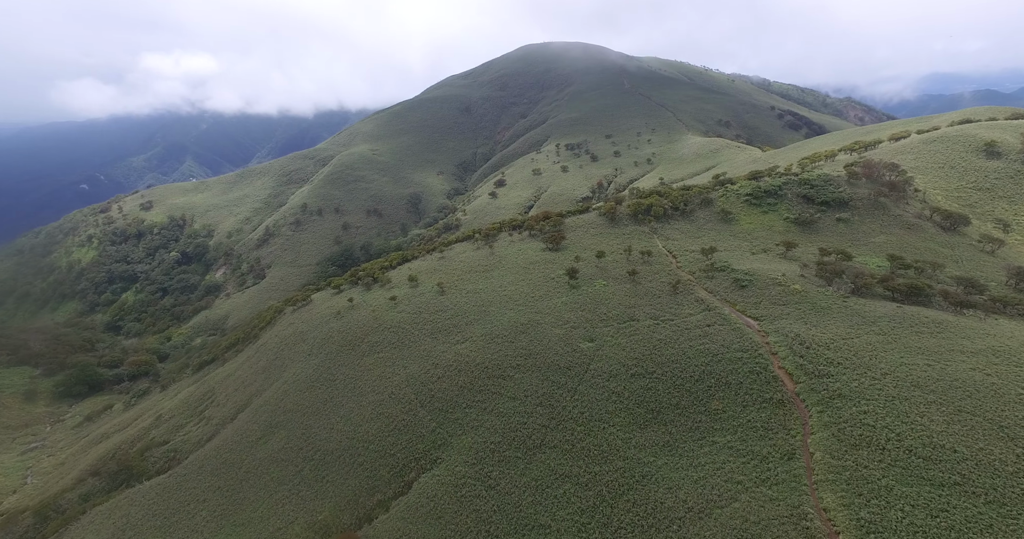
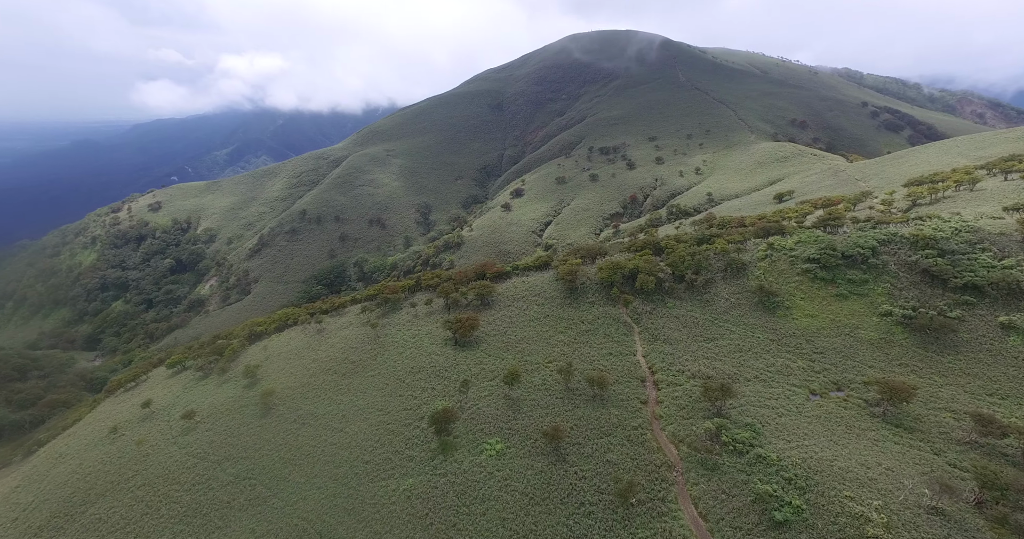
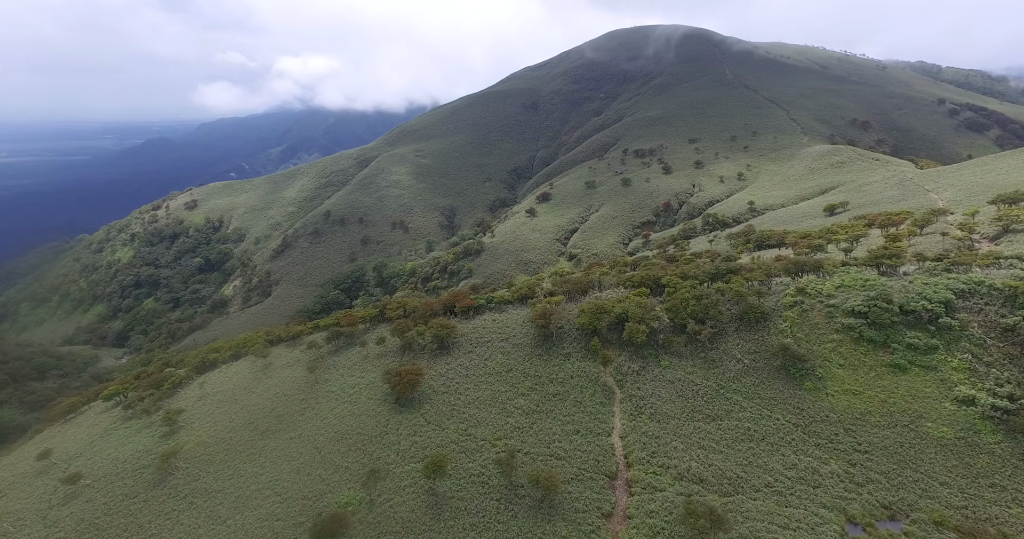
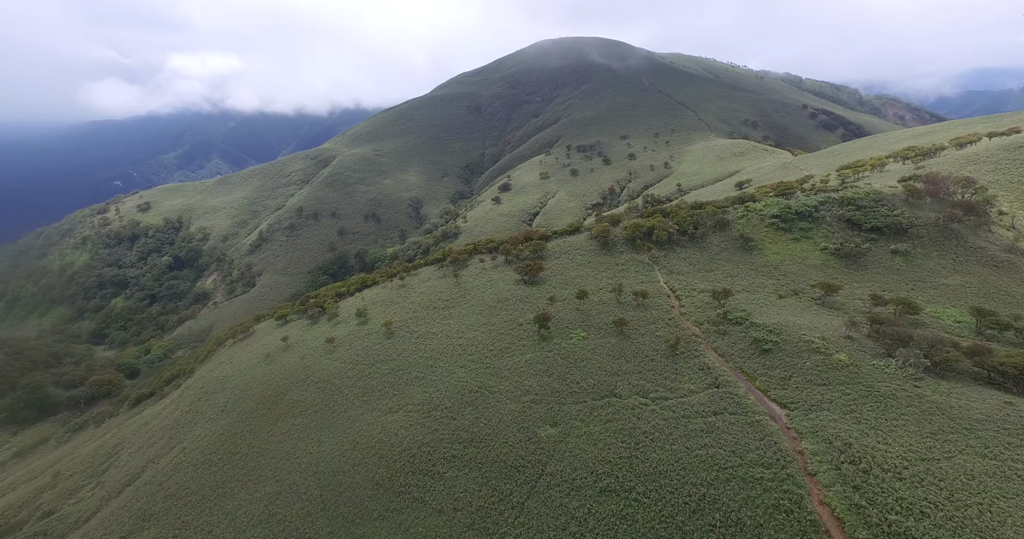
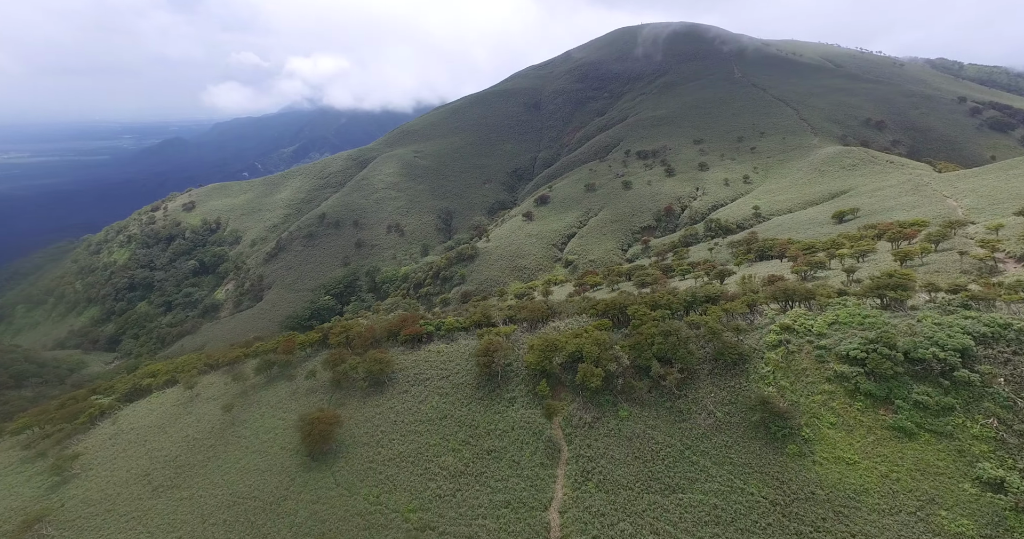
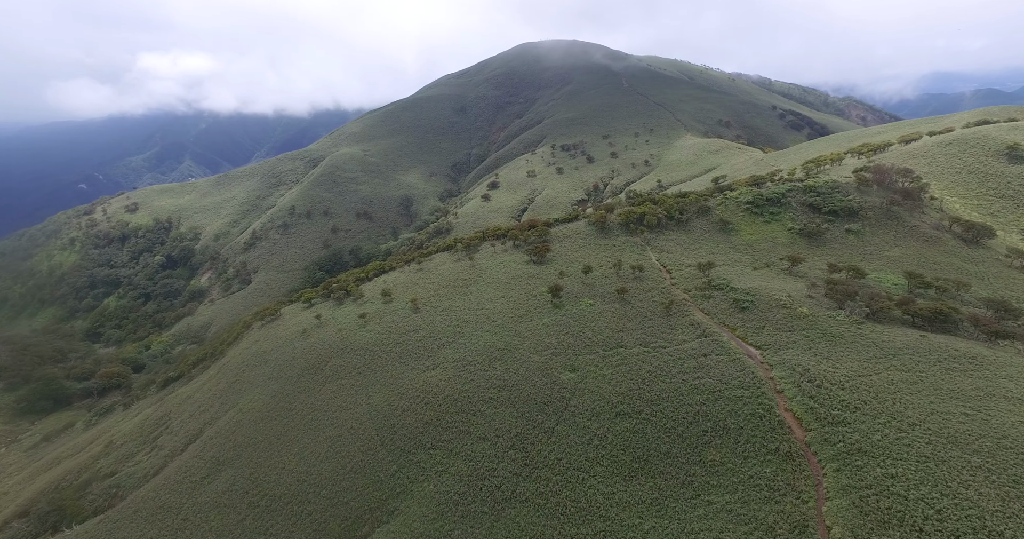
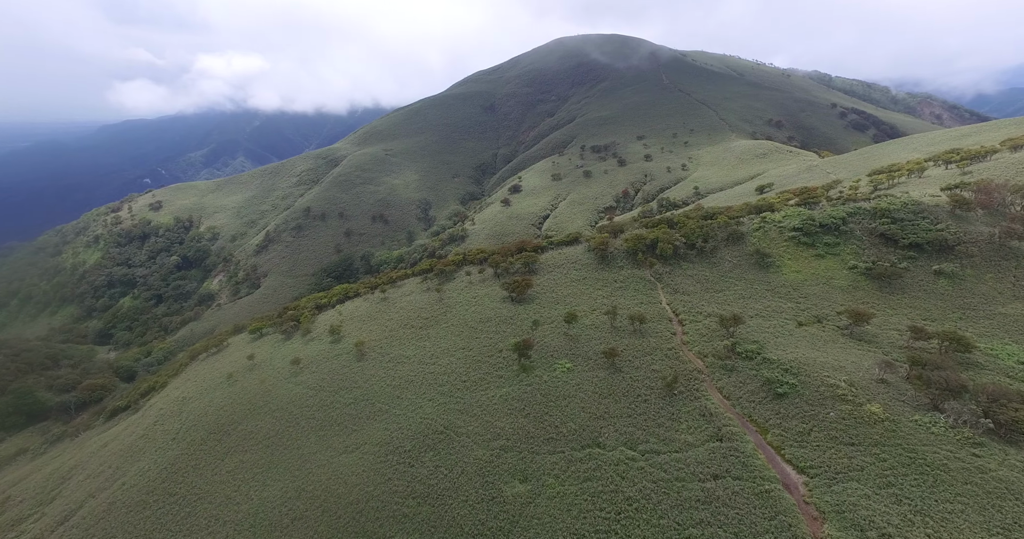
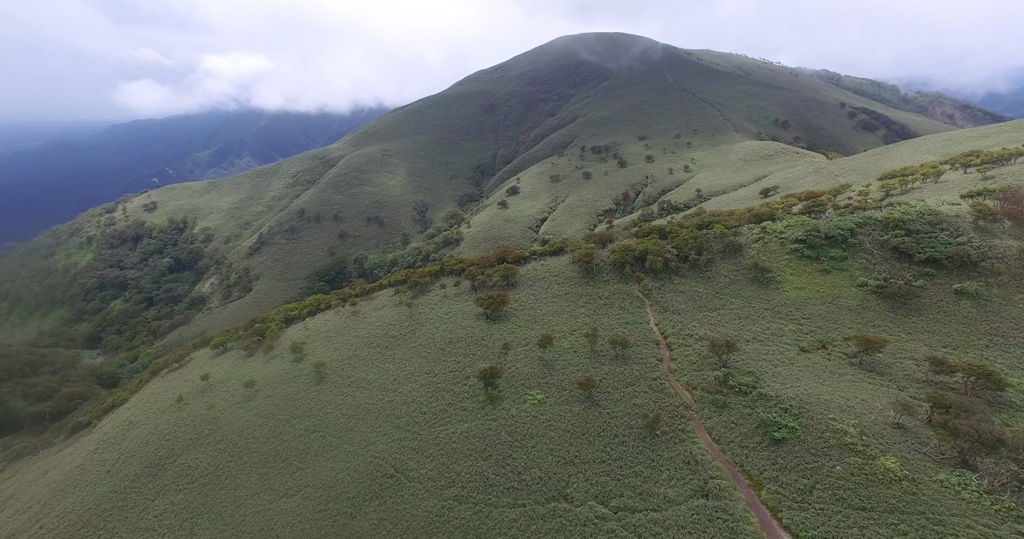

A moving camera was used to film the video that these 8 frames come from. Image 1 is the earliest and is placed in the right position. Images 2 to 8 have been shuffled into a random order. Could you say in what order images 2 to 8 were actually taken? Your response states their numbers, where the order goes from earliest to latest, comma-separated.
6, 4, 7, 8, 2, 3, 5
